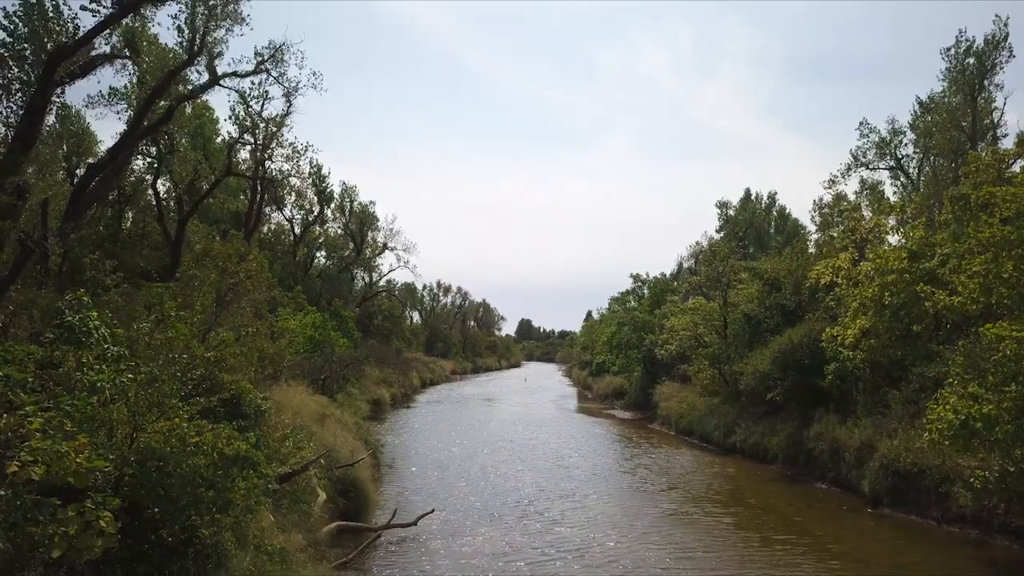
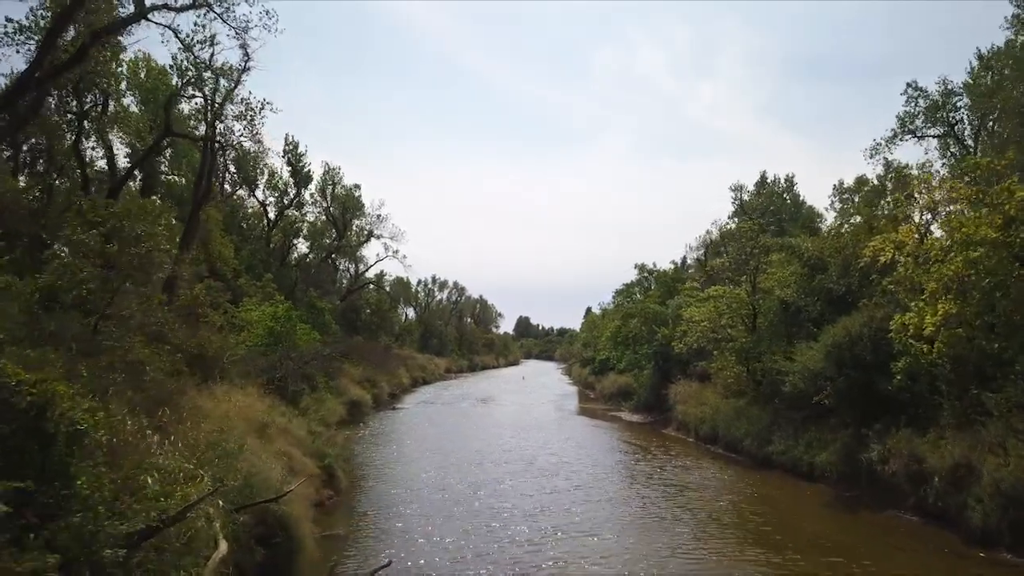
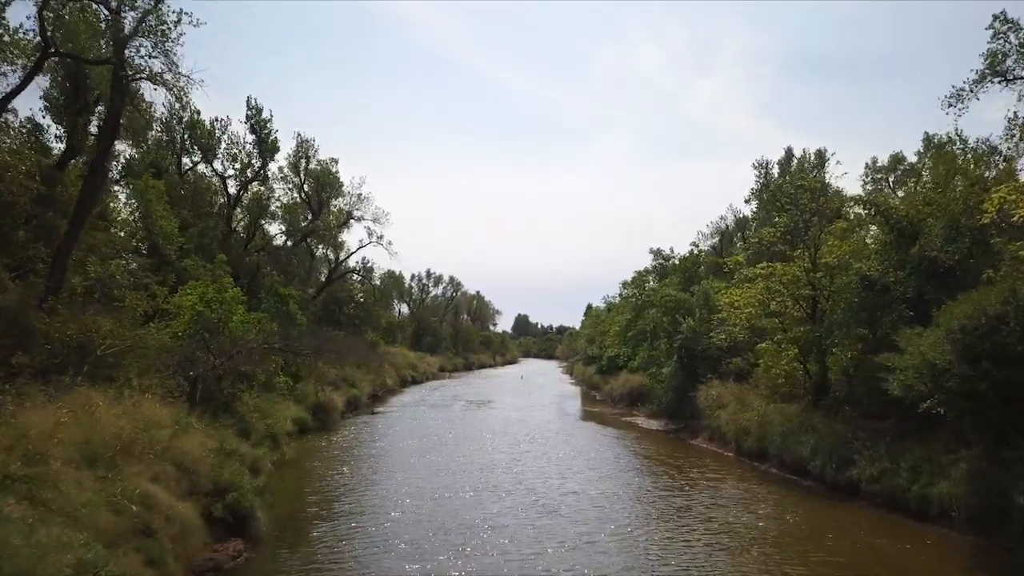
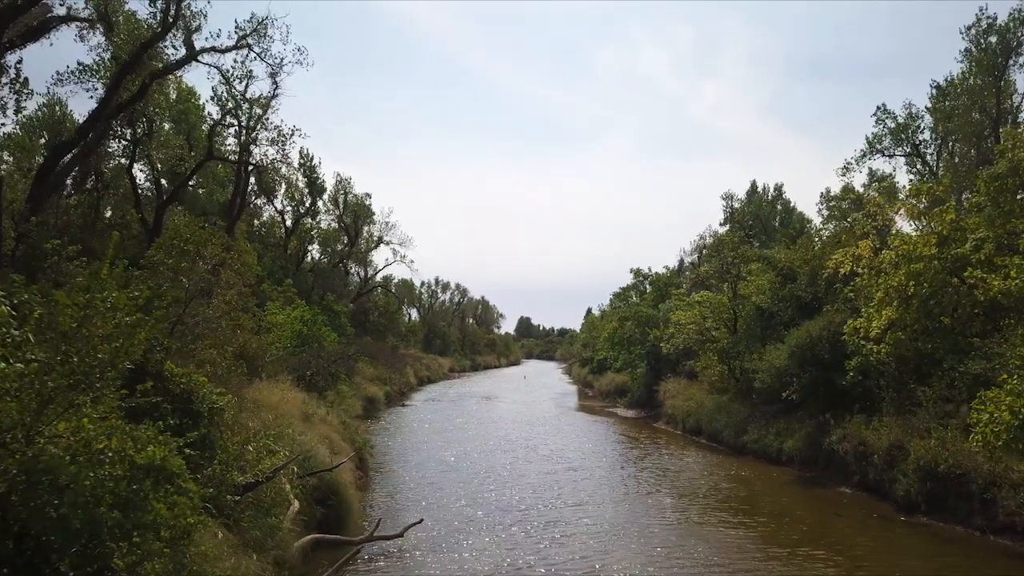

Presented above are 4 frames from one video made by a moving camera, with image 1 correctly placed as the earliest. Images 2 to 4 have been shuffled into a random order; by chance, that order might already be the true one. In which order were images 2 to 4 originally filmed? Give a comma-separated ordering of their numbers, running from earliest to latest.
4, 2, 3
